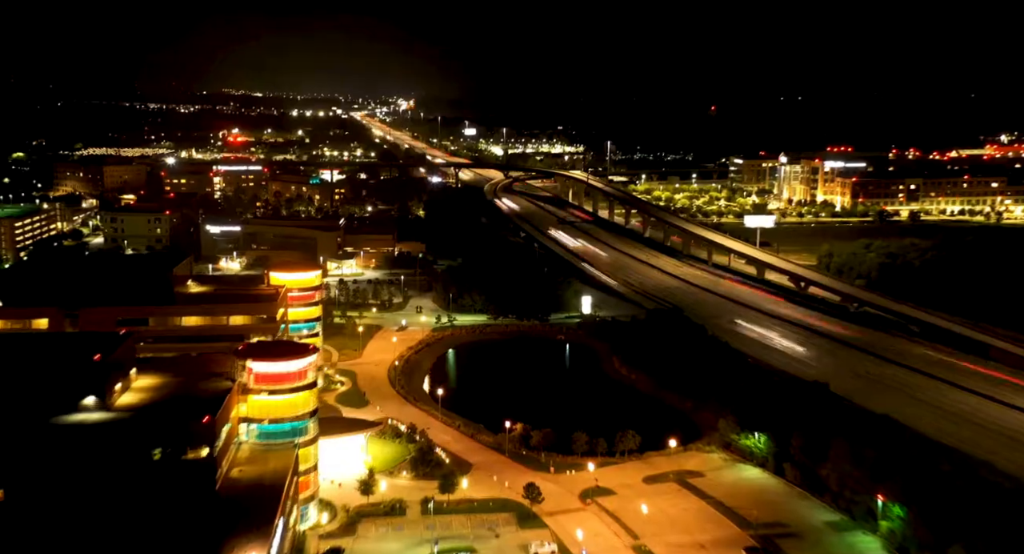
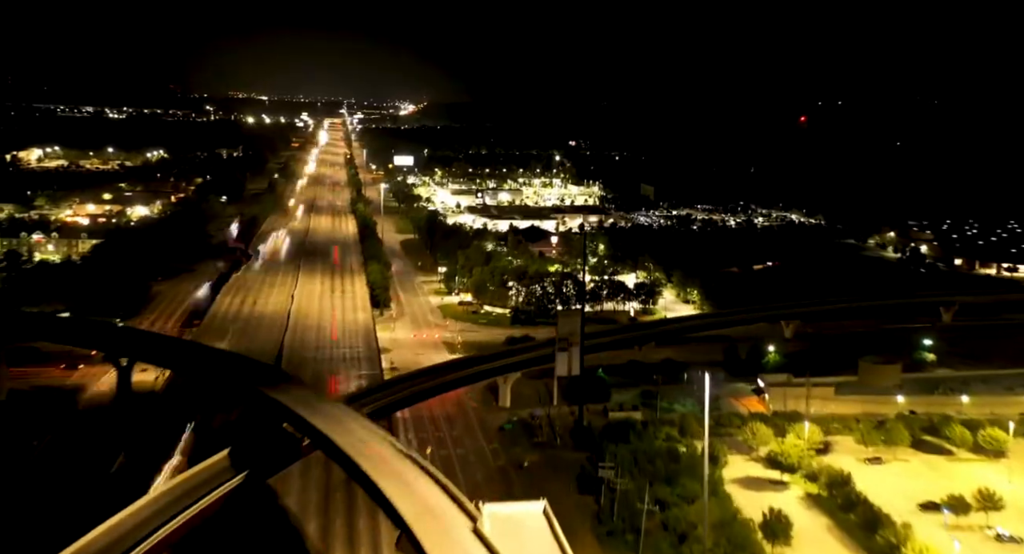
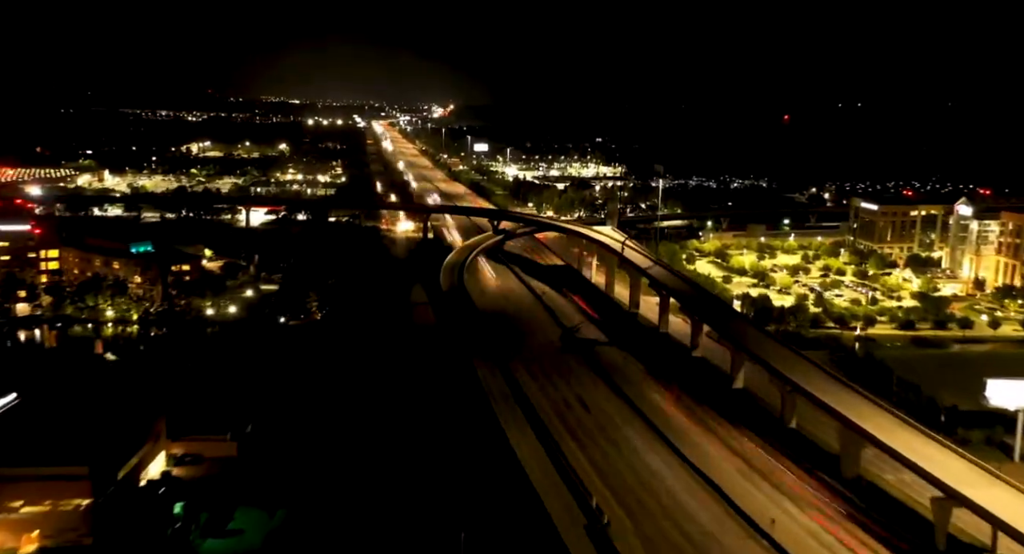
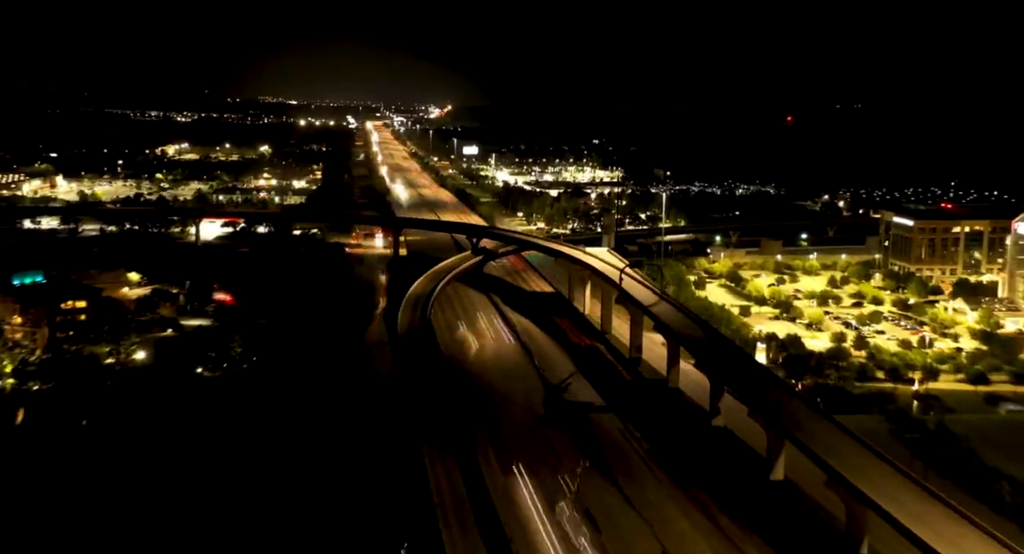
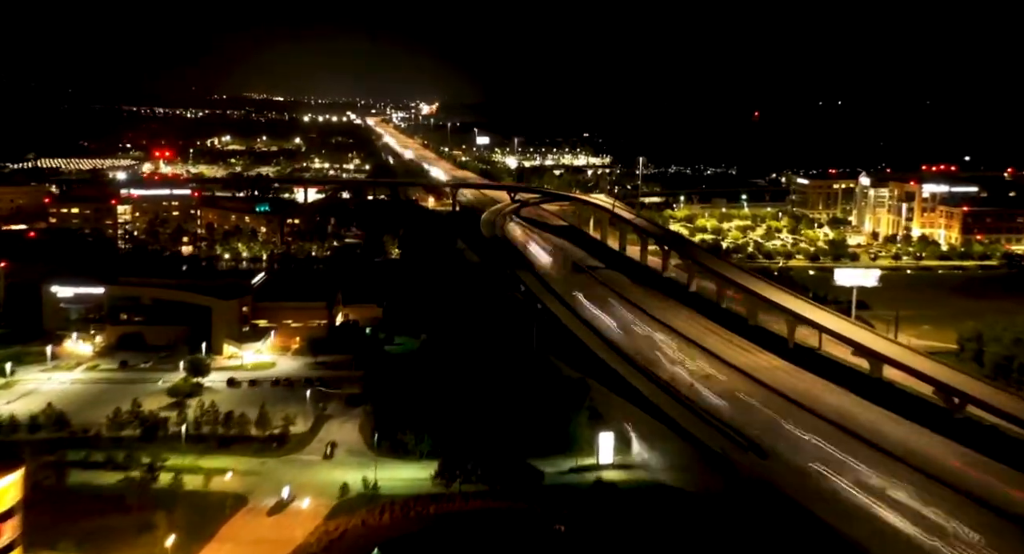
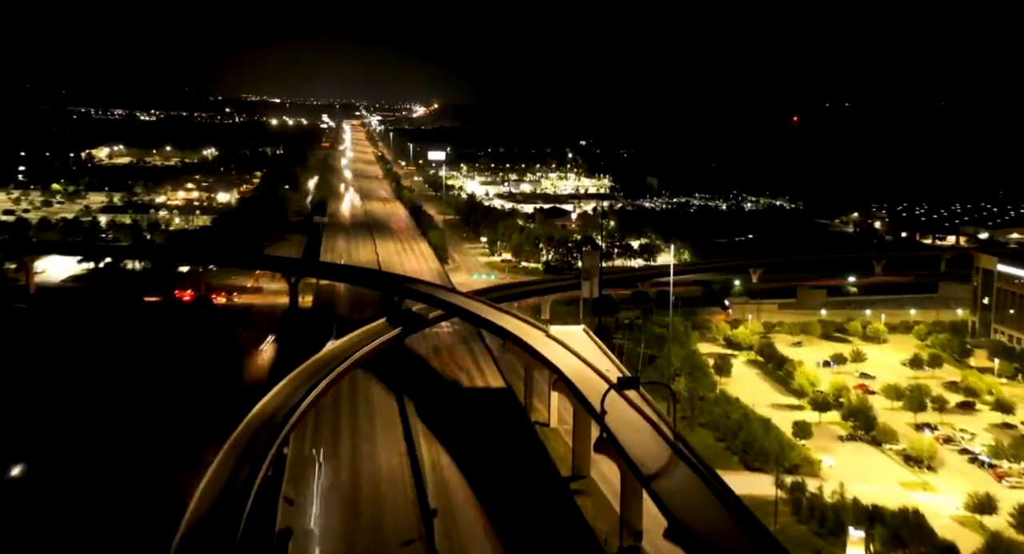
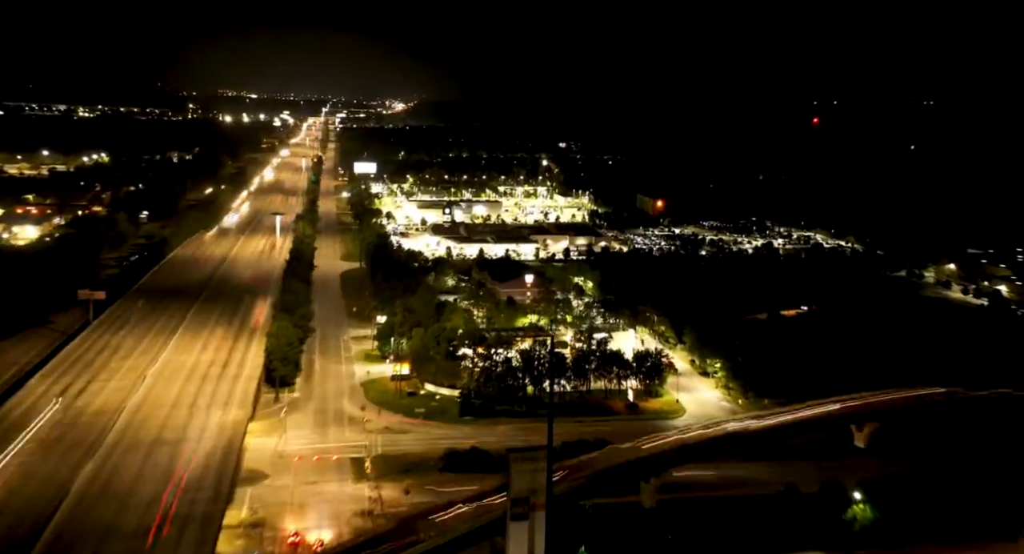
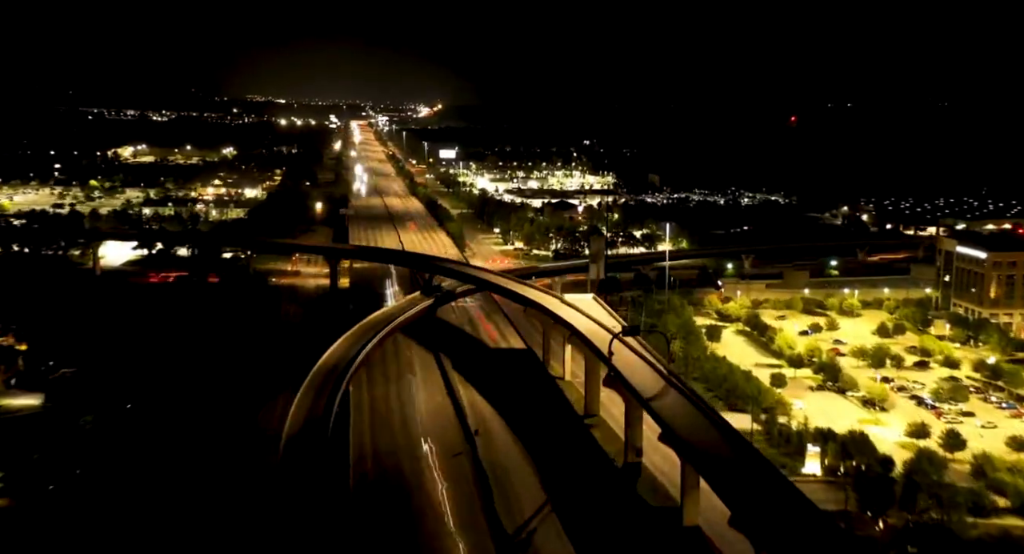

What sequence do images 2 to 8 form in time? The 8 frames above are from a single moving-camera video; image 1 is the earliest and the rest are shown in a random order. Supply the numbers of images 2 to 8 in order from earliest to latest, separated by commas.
5, 3, 4, 8, 6, 2, 7
